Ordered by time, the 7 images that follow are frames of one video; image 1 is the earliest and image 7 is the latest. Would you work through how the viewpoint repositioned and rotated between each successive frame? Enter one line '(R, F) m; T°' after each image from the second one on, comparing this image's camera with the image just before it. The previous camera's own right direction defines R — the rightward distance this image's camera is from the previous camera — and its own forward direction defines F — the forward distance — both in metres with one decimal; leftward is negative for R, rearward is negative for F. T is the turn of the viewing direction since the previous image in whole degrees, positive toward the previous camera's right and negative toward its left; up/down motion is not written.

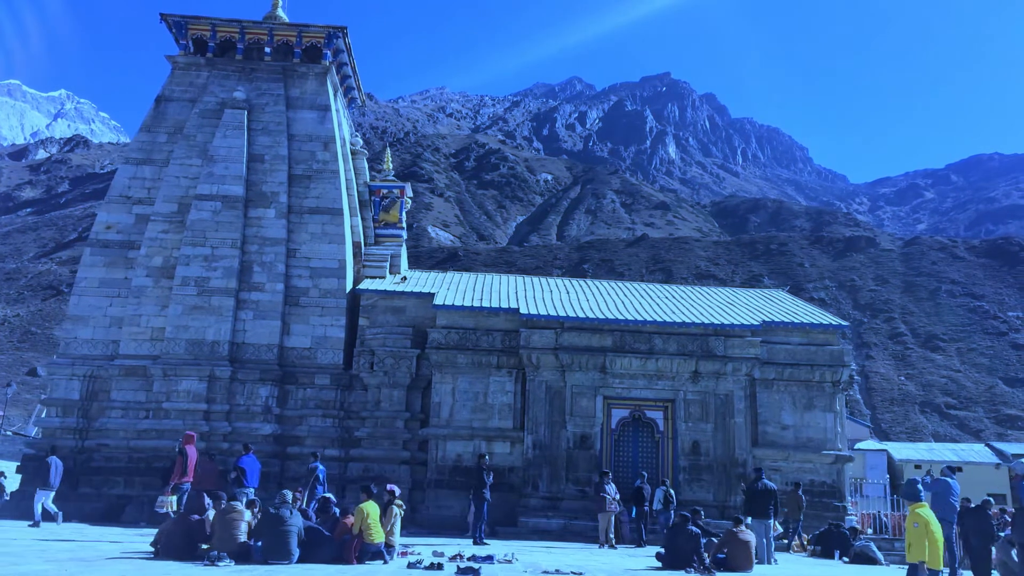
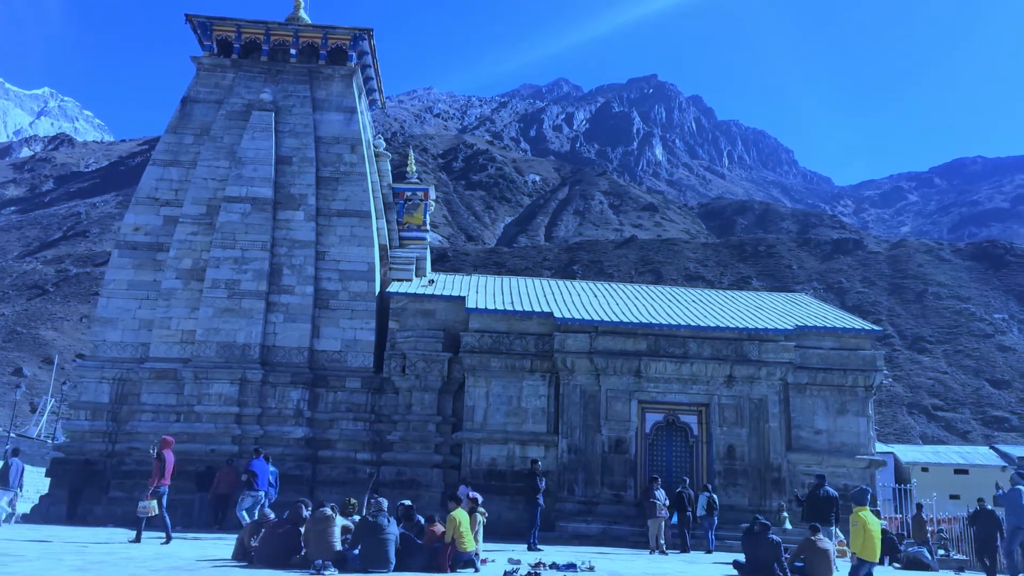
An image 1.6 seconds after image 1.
(-0.9, 0.0) m; +1°
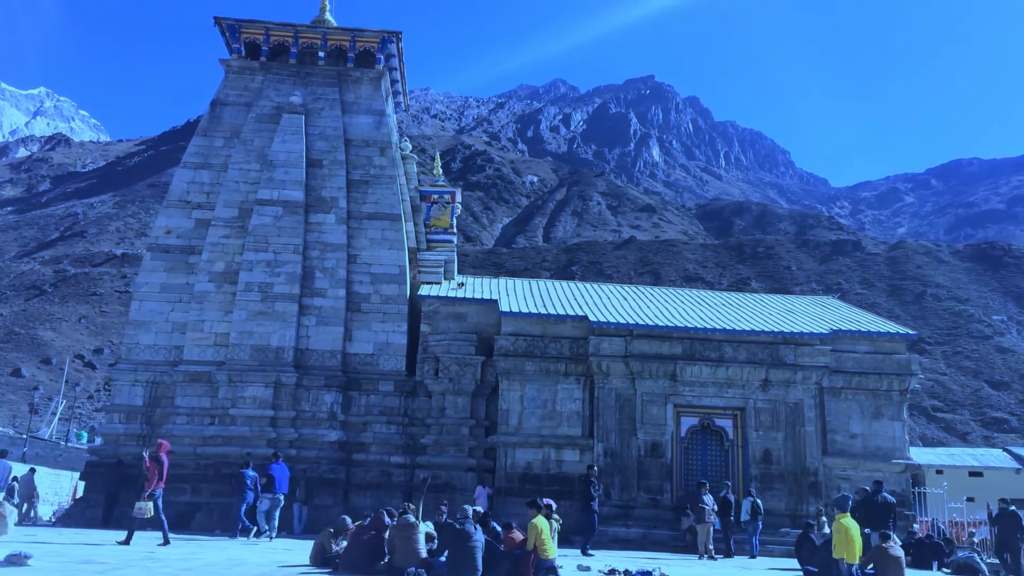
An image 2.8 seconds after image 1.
(-0.8, 0.0) m; 0°
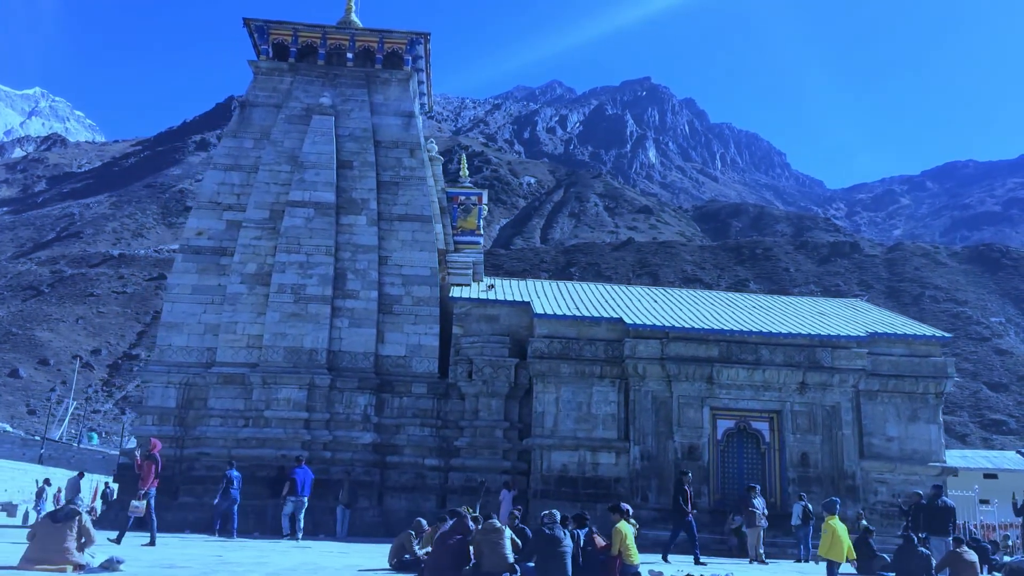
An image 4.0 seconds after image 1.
(-0.8, +0.1) m; 0°
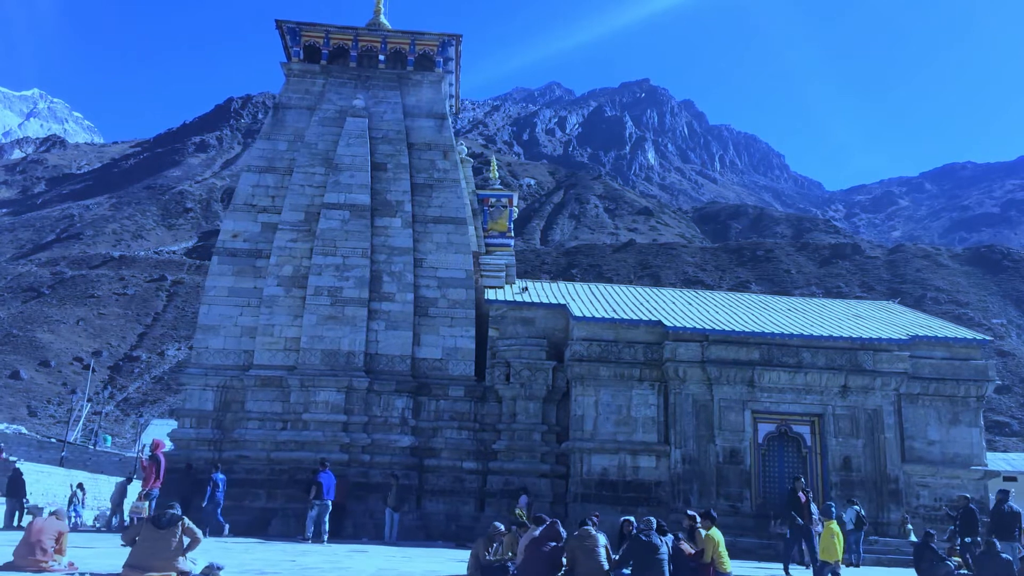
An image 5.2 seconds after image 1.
(-0.8, +0.1) m; 0°
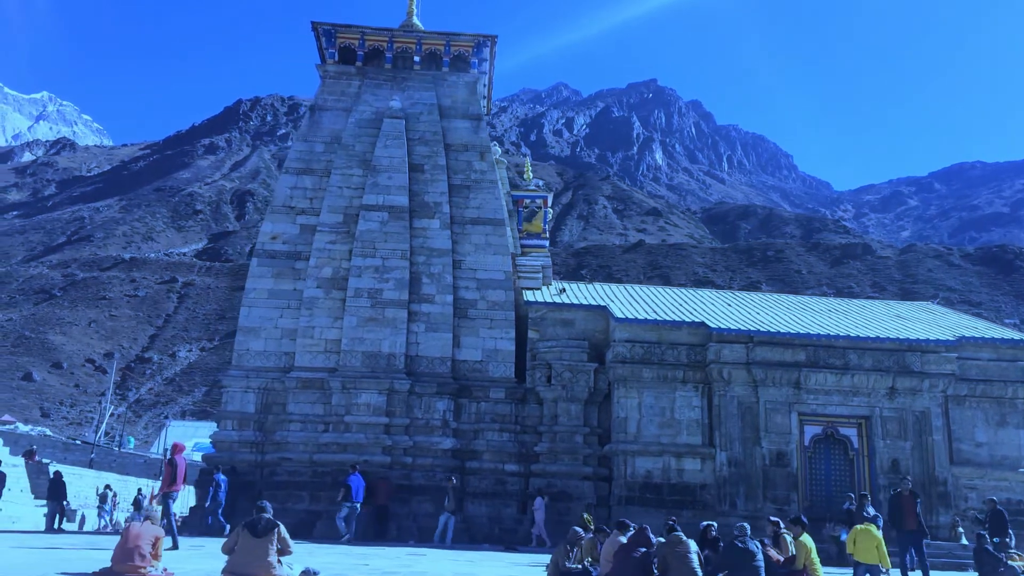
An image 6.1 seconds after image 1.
(-0.7, +0.1) m; -1°
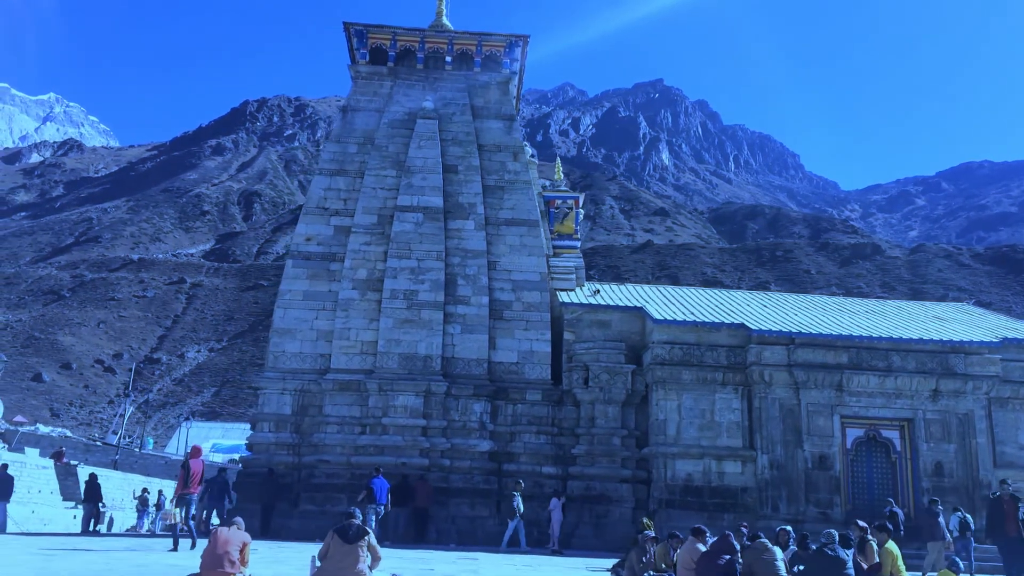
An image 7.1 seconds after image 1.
(-0.7, +0.1) m; -1°
